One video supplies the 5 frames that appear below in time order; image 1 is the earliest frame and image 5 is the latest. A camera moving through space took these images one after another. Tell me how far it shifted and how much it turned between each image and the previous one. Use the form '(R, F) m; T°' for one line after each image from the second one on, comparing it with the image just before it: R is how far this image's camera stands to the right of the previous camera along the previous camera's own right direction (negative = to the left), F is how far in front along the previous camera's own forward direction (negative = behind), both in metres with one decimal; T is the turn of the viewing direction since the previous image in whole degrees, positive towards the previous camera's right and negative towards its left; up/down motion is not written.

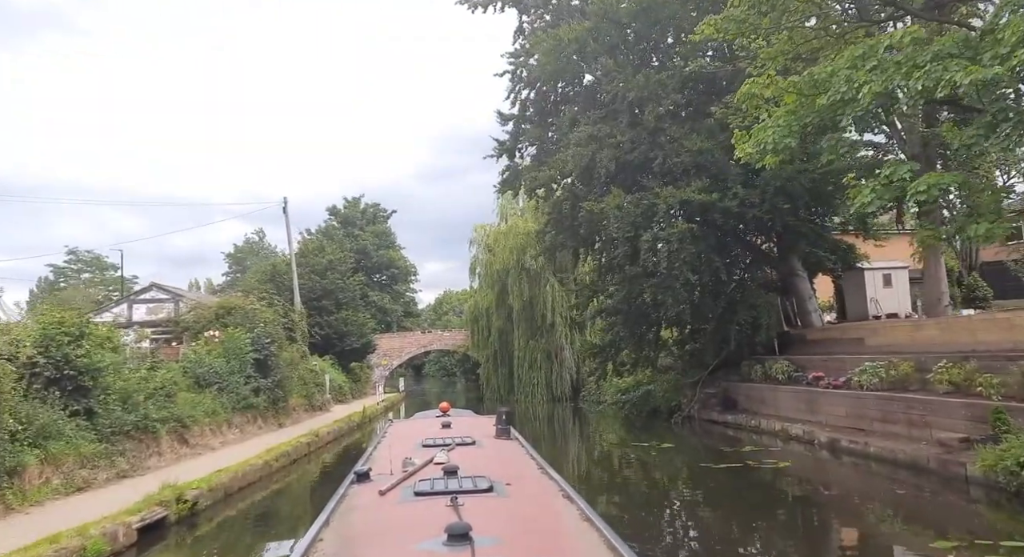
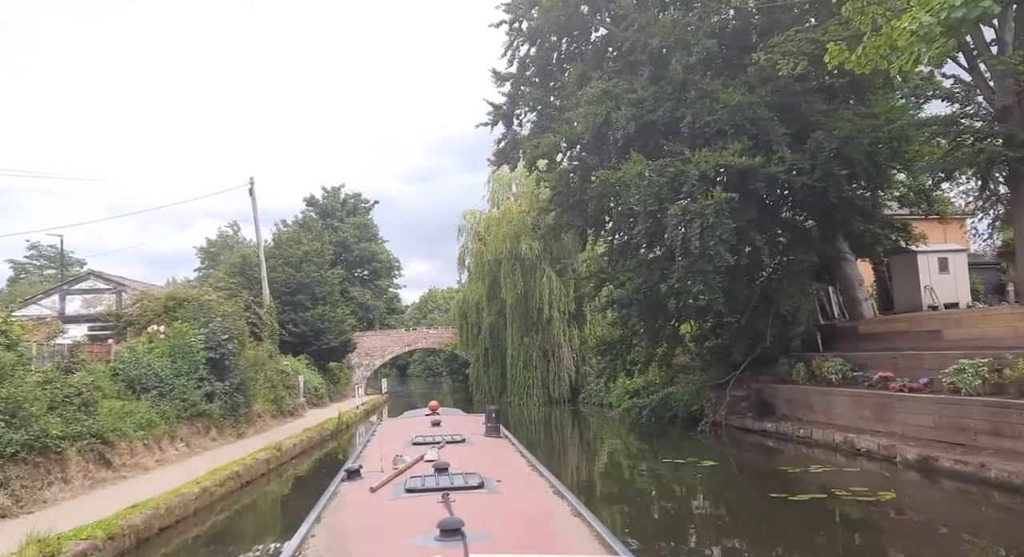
(-0.3, +2.6) m; +1°
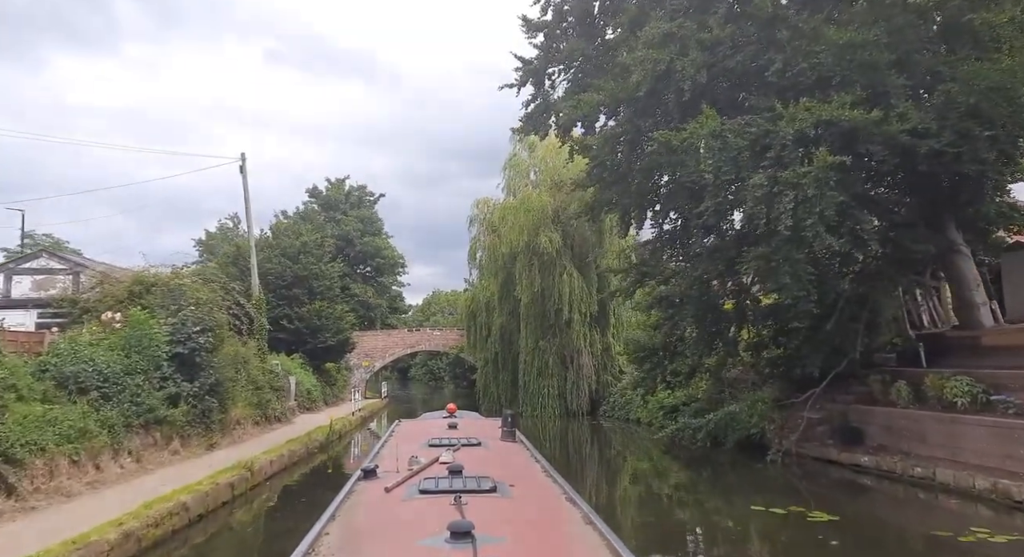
(-0.5, +2.8) m; 0°
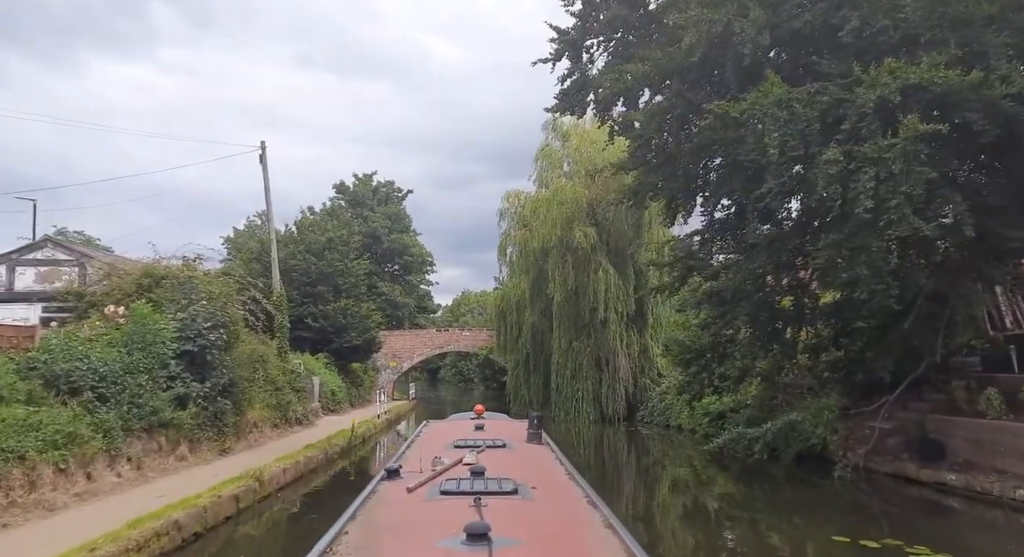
(-0.1, +1.2) m; -2°
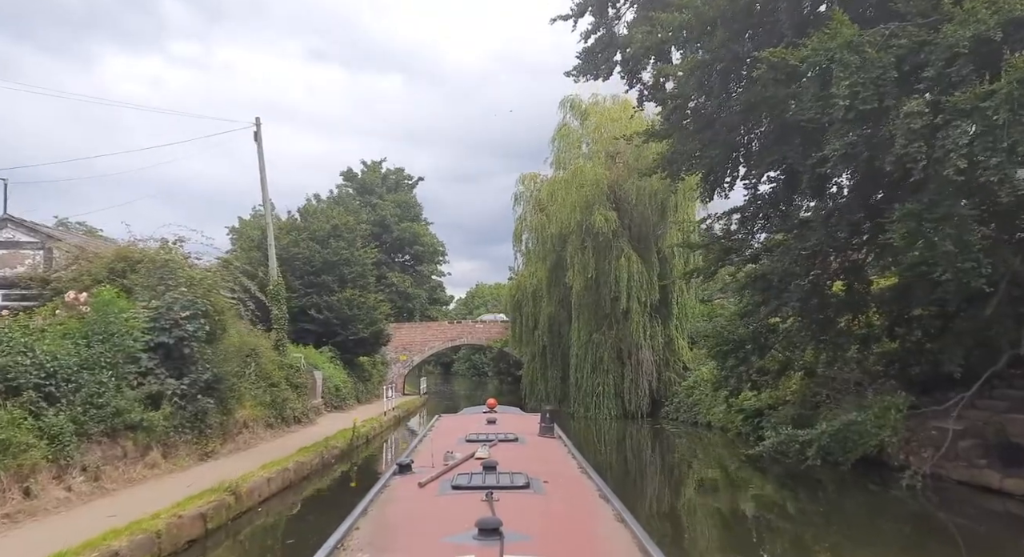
(0.0, +1.5) m; -1°
